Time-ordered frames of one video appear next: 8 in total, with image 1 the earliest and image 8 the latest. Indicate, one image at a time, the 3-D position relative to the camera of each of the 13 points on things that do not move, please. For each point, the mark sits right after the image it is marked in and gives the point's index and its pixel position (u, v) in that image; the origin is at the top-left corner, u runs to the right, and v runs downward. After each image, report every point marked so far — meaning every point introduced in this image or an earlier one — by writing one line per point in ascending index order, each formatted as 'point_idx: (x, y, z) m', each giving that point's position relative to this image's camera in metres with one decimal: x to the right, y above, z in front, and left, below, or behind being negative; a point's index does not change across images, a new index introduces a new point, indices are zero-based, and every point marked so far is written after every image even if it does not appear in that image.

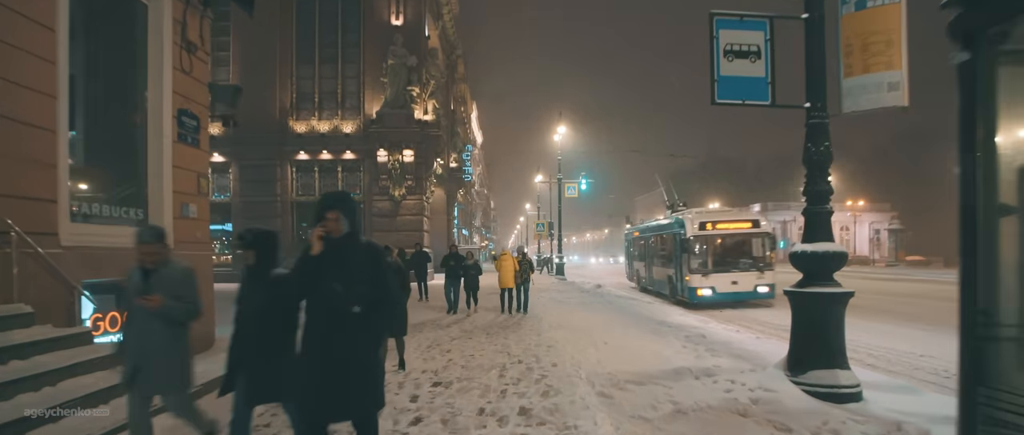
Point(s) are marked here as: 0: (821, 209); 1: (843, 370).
0: (+3.4, +0.1, +6.8) m
1: (+3.5, -1.6, +6.6) m
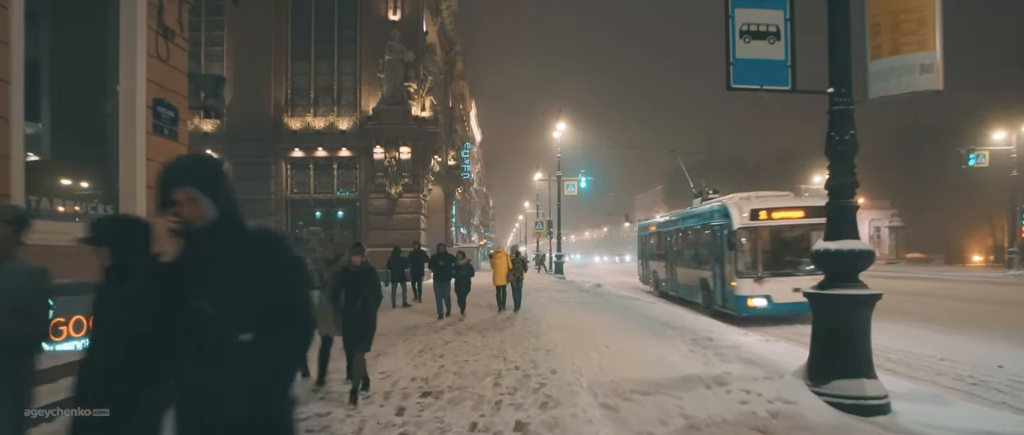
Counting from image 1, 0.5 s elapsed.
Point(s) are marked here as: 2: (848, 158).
0: (+3.3, +0.1, +6.2) m
1: (+3.5, -1.6, +6.0) m
2: (+3.3, +0.6, +6.2) m
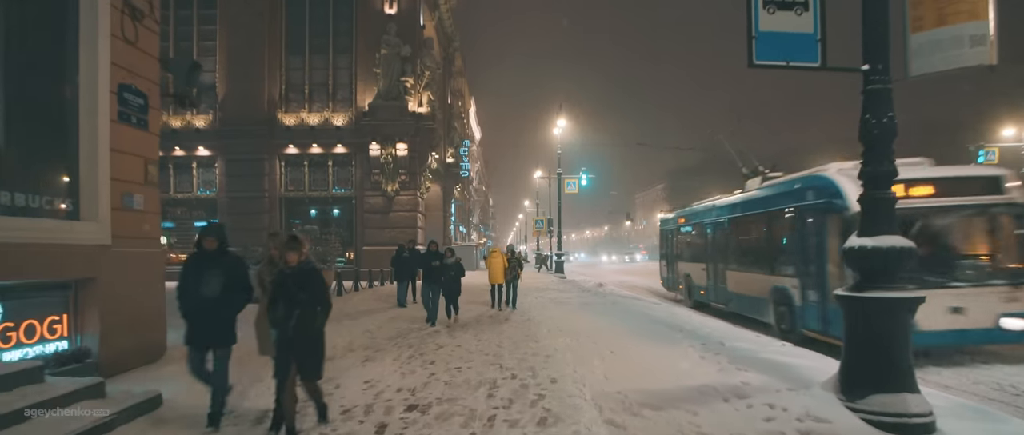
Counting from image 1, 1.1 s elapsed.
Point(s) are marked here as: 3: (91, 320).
0: (+3.3, +0.2, +5.5) m
1: (+3.4, -1.5, +5.3) m
2: (+3.3, +0.7, +5.5) m
3: (-5.3, -1.3, +7.8) m
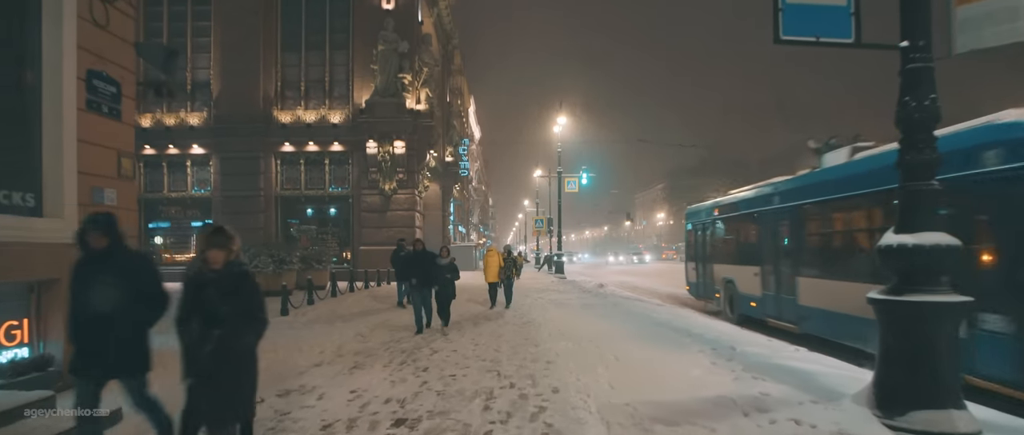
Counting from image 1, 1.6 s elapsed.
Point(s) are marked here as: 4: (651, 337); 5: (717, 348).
0: (+3.3, +0.2, +4.9) m
1: (+3.4, -1.5, +4.7) m
2: (+3.3, +0.7, +4.9) m
3: (-5.3, -1.2, +7.2) m
4: (+2.5, -2.1, +10.9) m
5: (+3.1, -2.0, +9.3) m
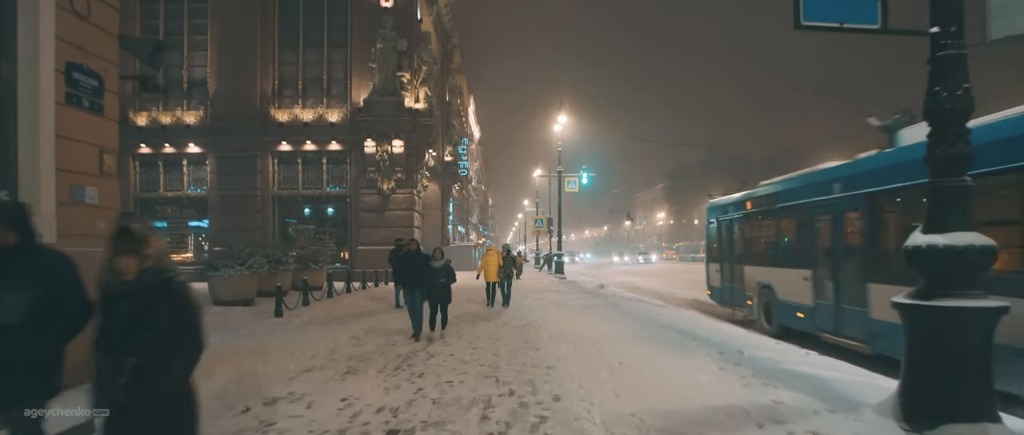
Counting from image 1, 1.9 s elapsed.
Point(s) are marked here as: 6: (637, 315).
0: (+3.3, +0.3, +4.6) m
1: (+3.4, -1.5, +4.4) m
2: (+3.3, +0.7, +4.5) m
3: (-5.3, -1.2, +6.8) m
4: (+2.4, -2.1, +10.5) m
5: (+3.1, -1.9, +9.0) m
6: (+2.9, -2.3, +14.5) m
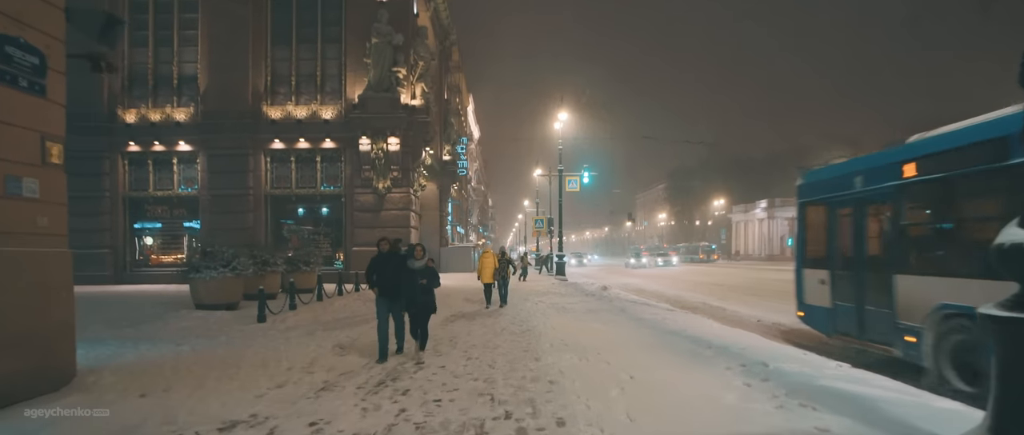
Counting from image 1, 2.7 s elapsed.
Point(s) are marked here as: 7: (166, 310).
0: (+3.2, +0.3, +3.6) m
1: (+3.4, -1.4, +3.4) m
2: (+3.2, +0.8, +3.6) m
3: (-5.3, -1.2, +5.9) m
4: (+2.4, -2.0, +9.6) m
5: (+3.0, -1.9, +8.0) m
6: (+2.9, -2.3, +13.6) m
7: (-8.8, -2.3, +15.7) m
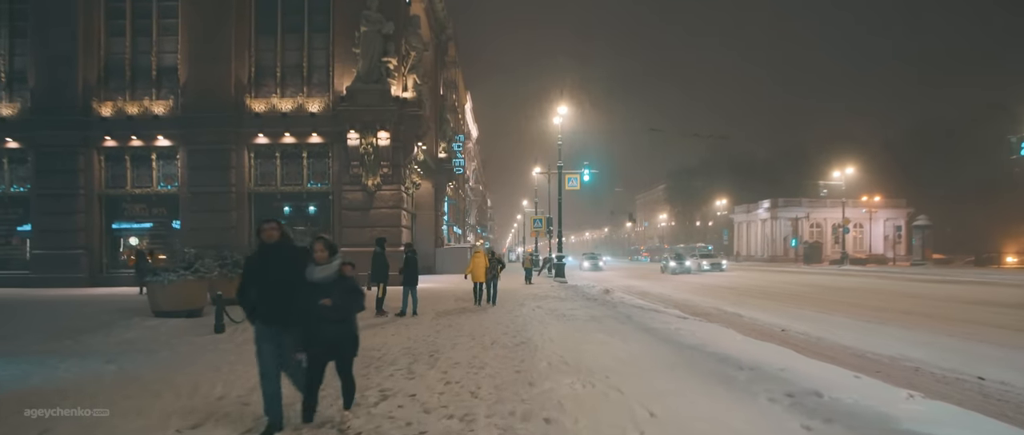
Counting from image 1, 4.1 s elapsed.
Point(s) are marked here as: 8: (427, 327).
0: (+3.1, +0.4, +2.0) m
1: (+3.2, -1.3, +1.8) m
2: (+3.1, +0.9, +1.9) m
3: (-5.5, -1.1, +4.2) m
4: (+2.3, -1.9, +7.9) m
5: (+2.9, -1.8, +6.4) m
6: (+2.7, -2.2, +11.9) m
7: (-8.9, -2.2, +14.0) m
8: (-1.8, -2.3, +13.1) m
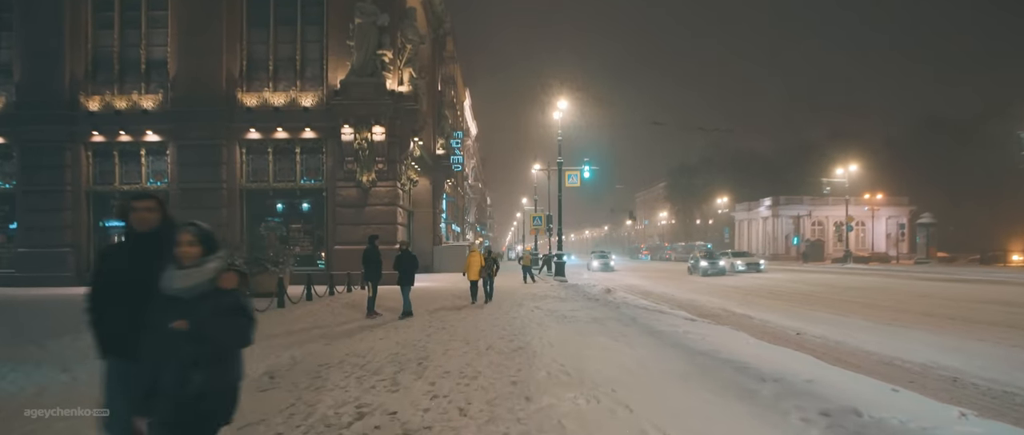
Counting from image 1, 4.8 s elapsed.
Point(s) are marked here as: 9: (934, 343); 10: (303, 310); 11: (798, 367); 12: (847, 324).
0: (+3.0, +0.5, +1.1) m
1: (+3.2, -1.3, +1.0) m
2: (+3.0, +0.9, +1.1) m
3: (-5.5, -1.0, +3.4) m
4: (+2.2, -1.9, +7.1) m
5: (+2.9, -1.7, +5.6) m
6: (+2.7, -2.1, +11.1) m
7: (-9.0, -2.2, +13.2) m
8: (-1.8, -2.2, +12.3) m
9: (+7.3, -2.2, +10.8) m
10: (-5.2, -2.3, +15.5) m
11: (+3.6, -1.9, +8.1) m
12: (+7.2, -2.3, +13.4) m
